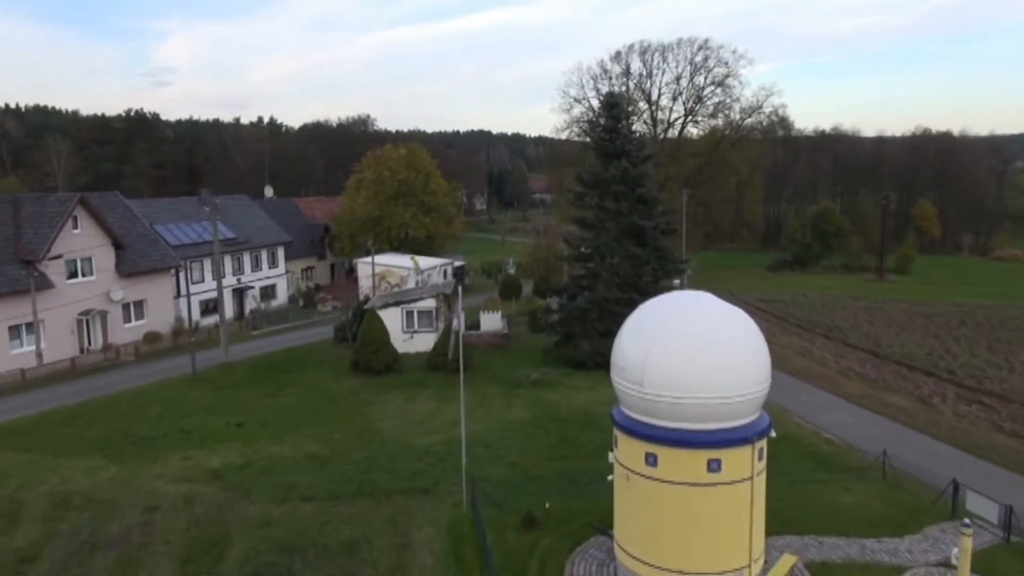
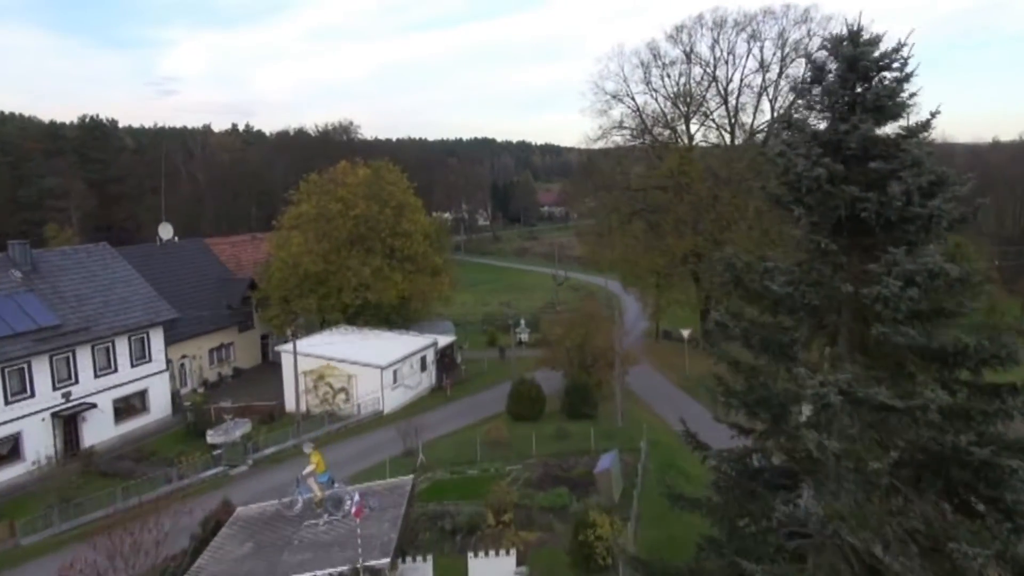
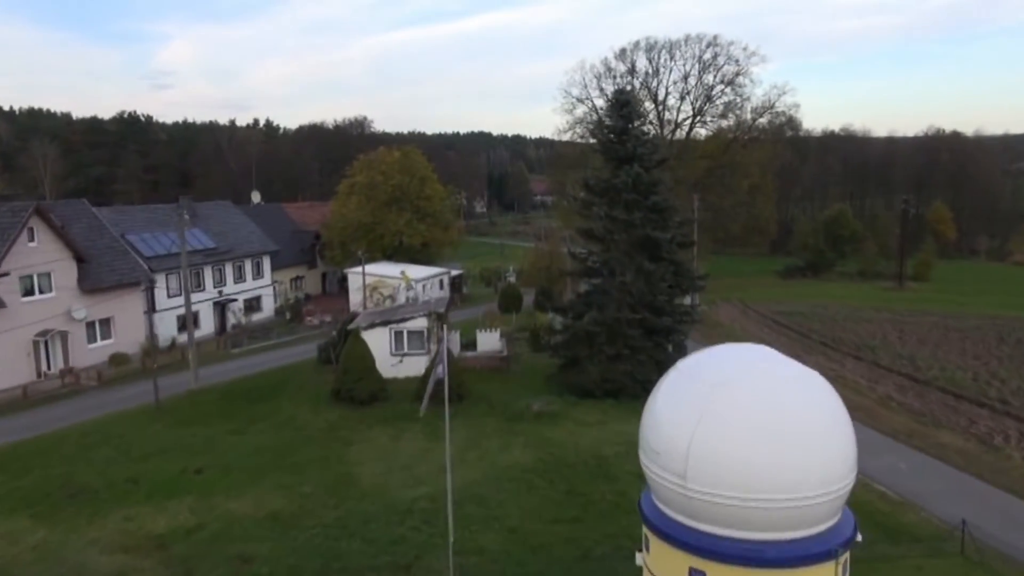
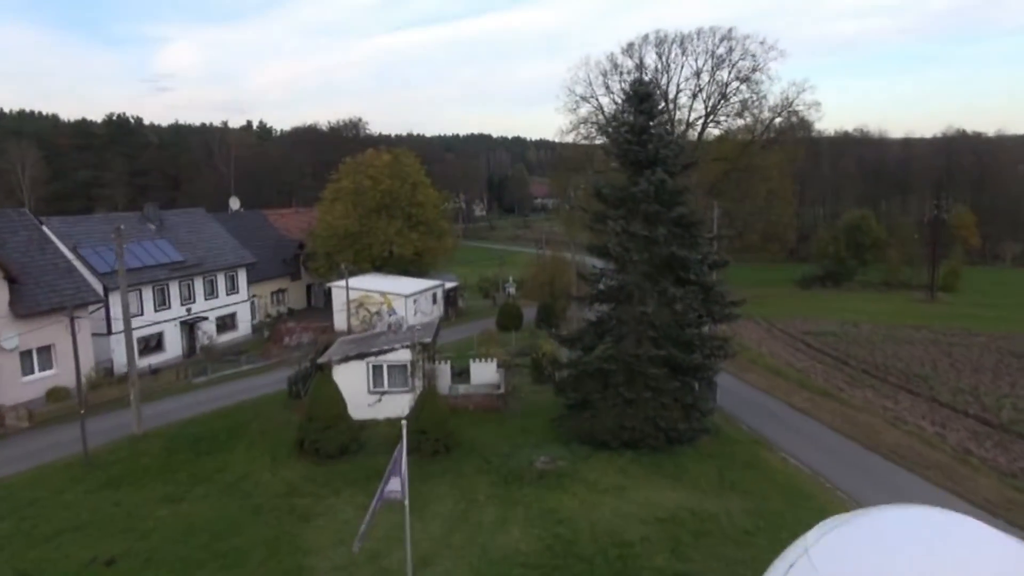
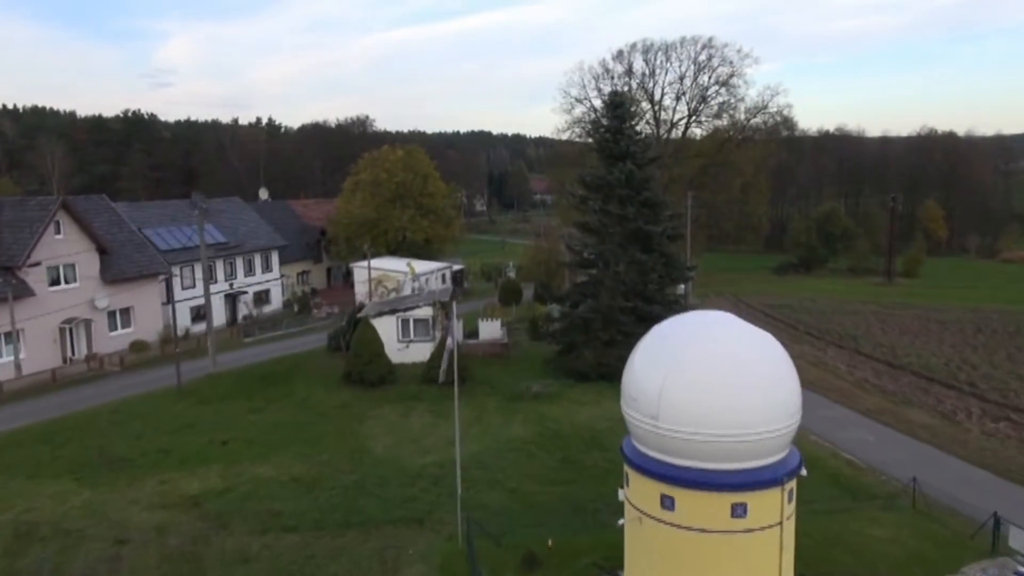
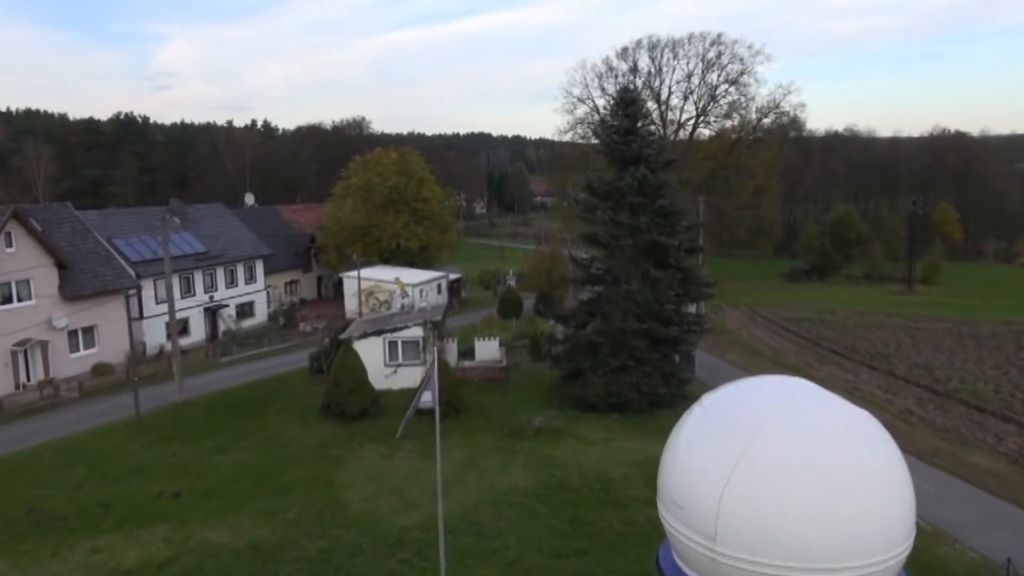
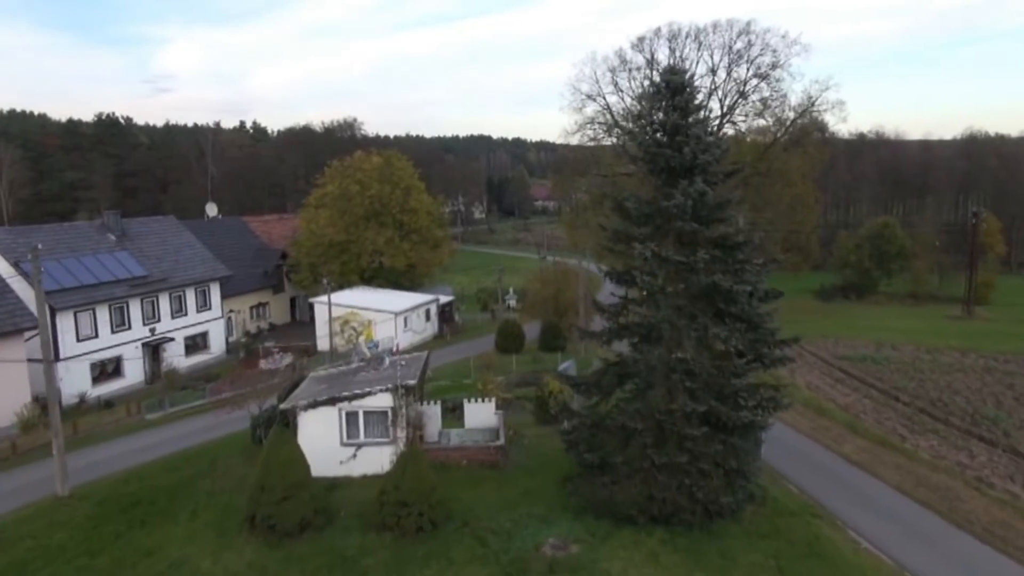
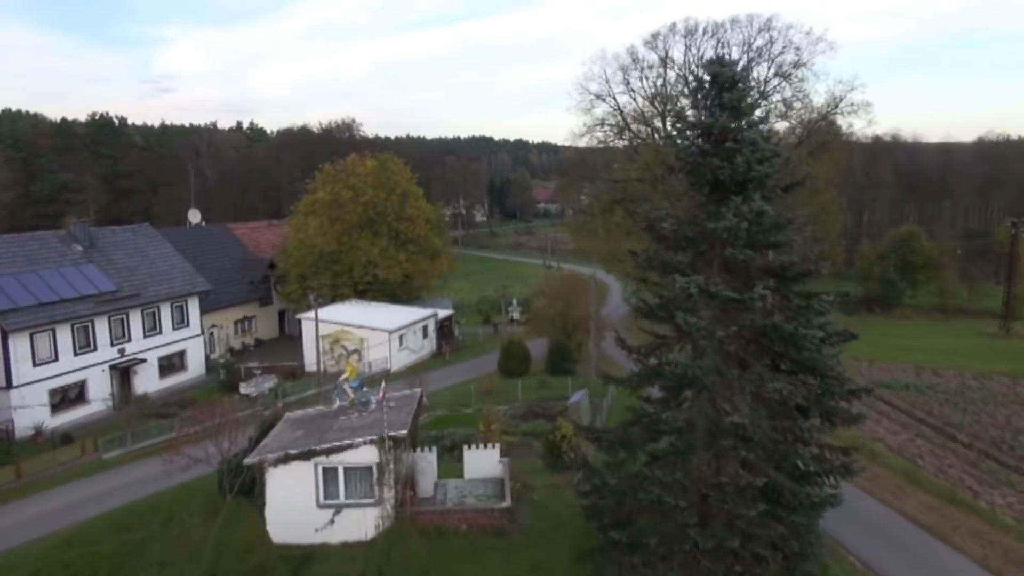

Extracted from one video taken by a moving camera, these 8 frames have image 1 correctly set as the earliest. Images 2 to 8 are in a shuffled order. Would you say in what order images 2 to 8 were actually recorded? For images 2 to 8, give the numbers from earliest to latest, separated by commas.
5, 3, 6, 4, 7, 8, 2
